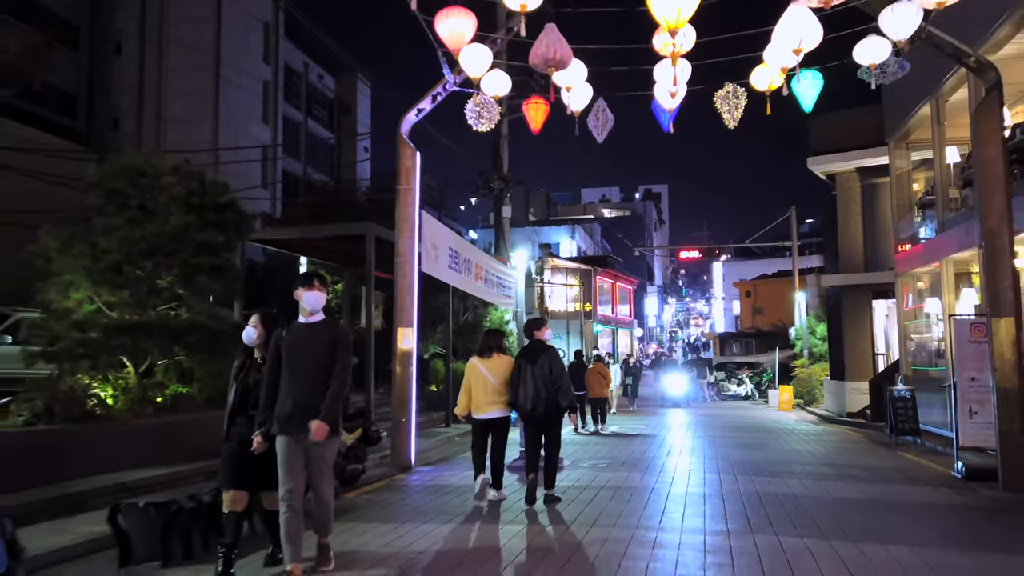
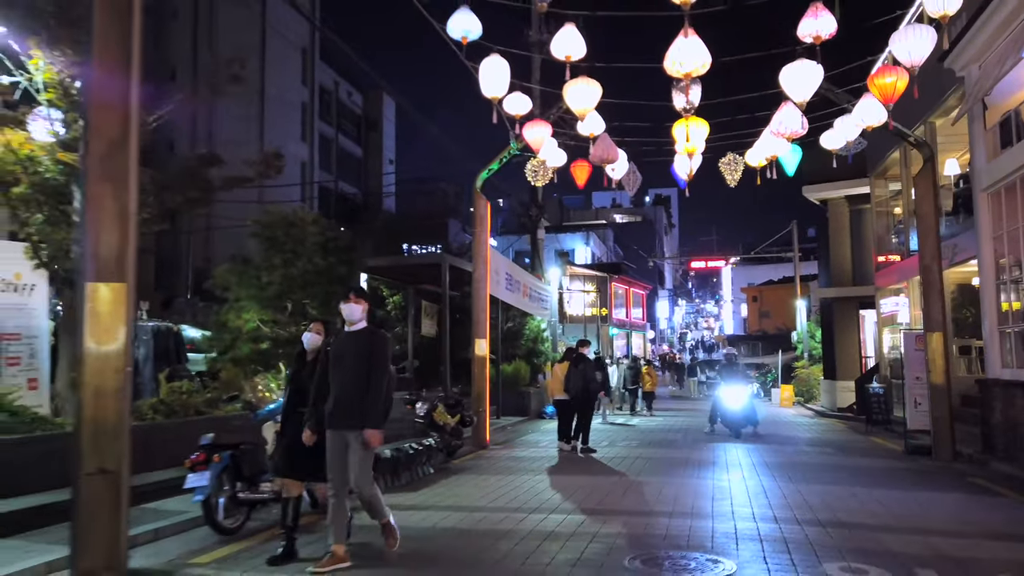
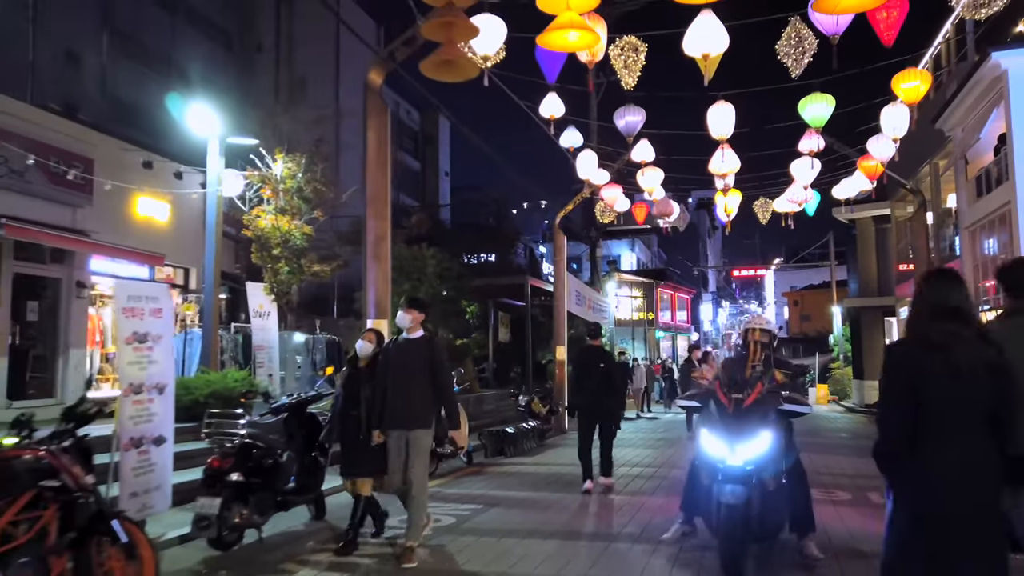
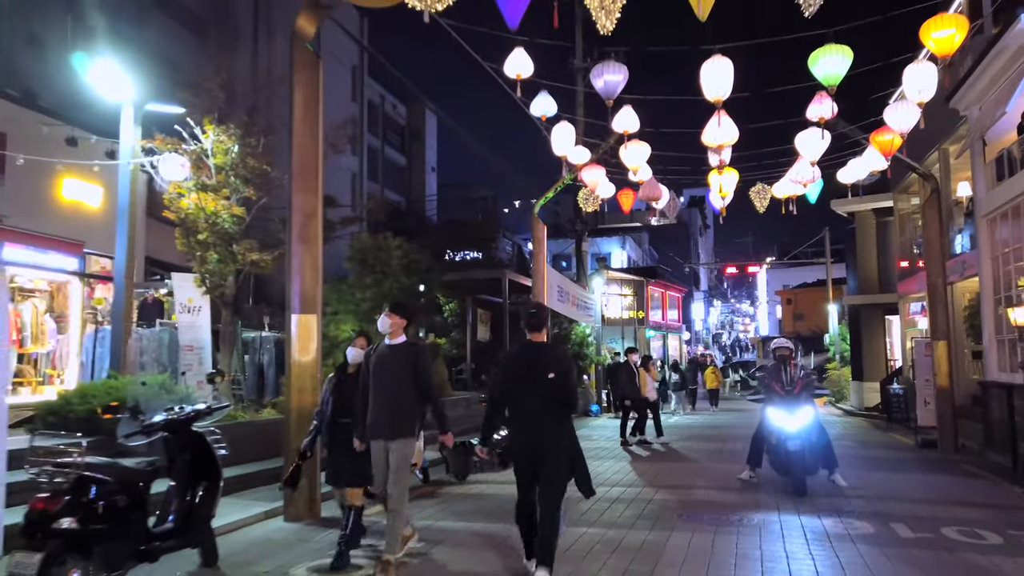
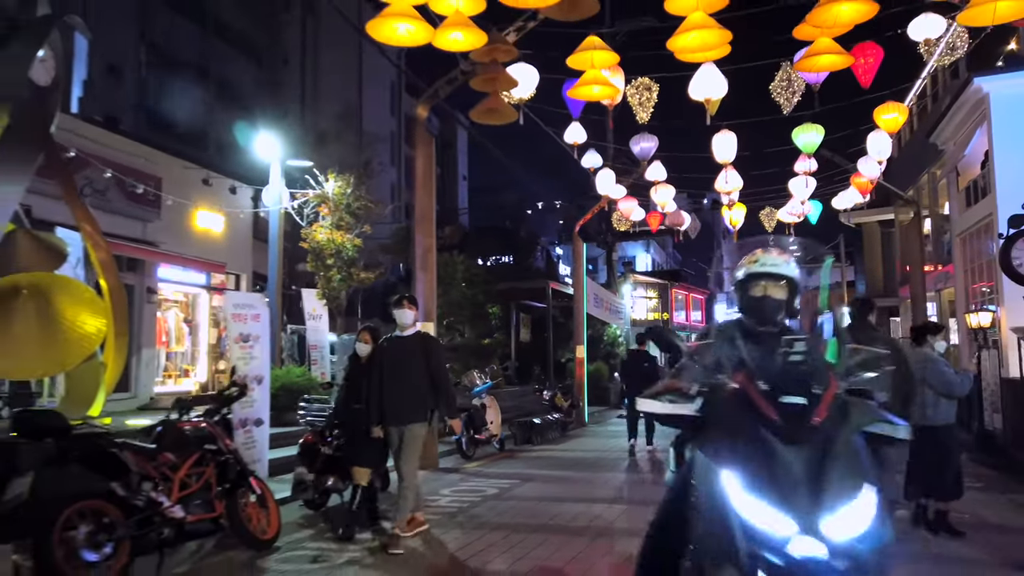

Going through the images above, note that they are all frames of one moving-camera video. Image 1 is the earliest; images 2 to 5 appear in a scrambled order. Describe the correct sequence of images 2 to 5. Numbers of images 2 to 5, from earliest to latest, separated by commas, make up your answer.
2, 4, 3, 5
